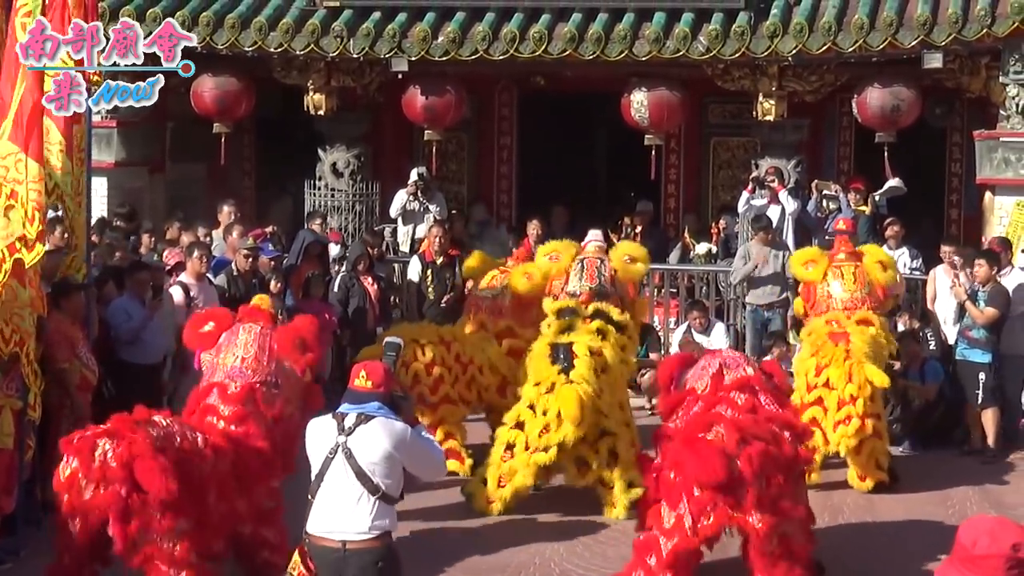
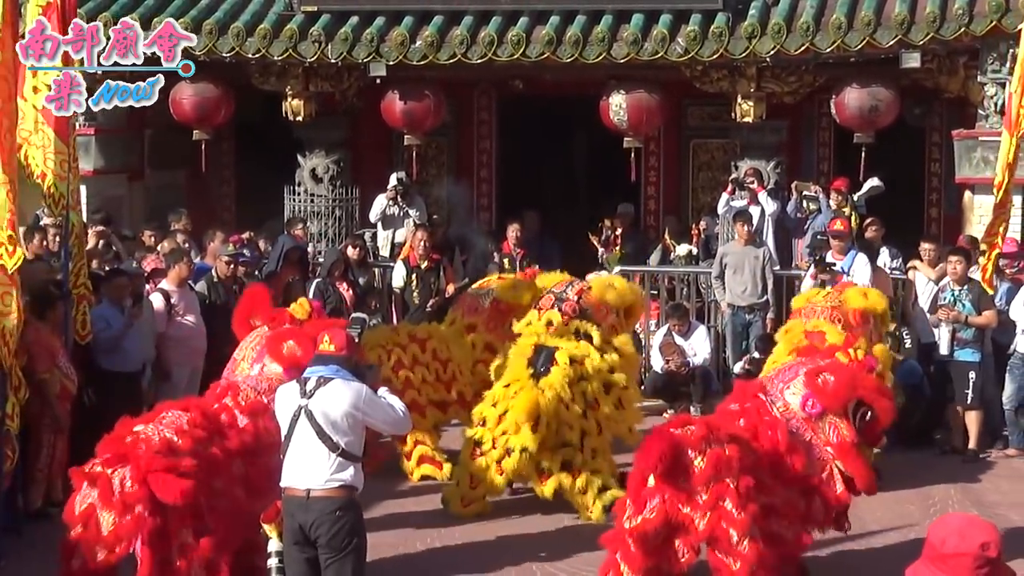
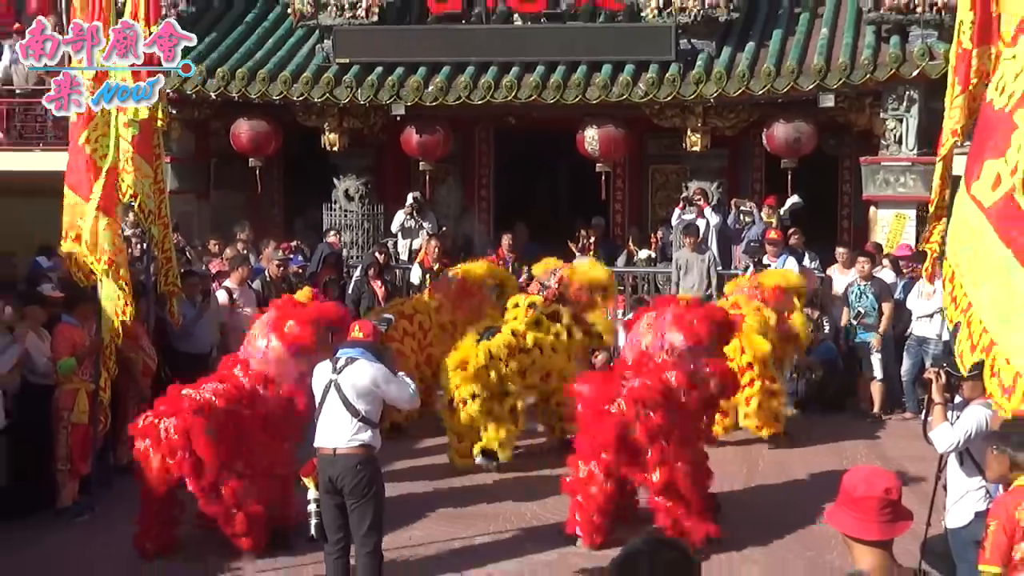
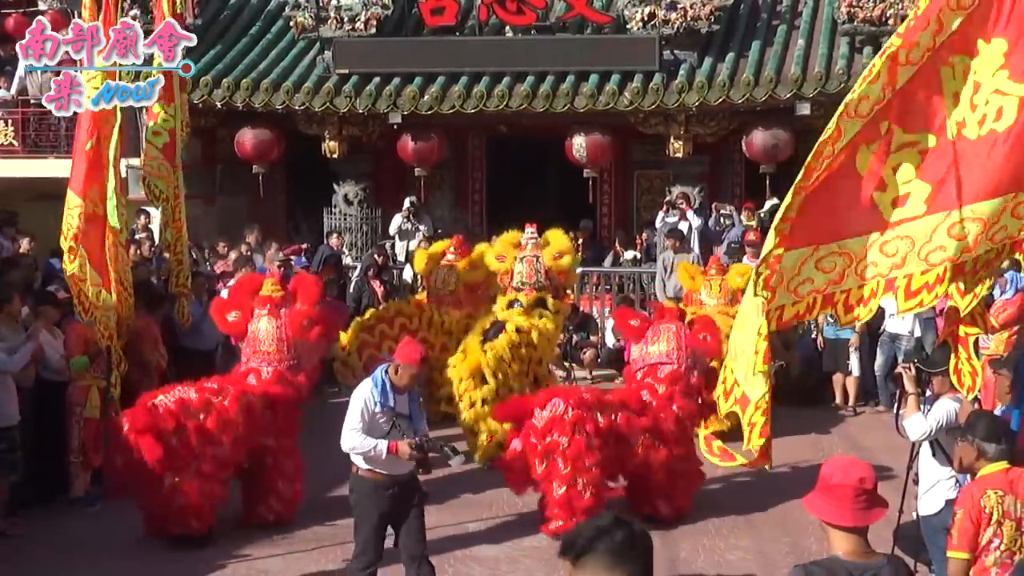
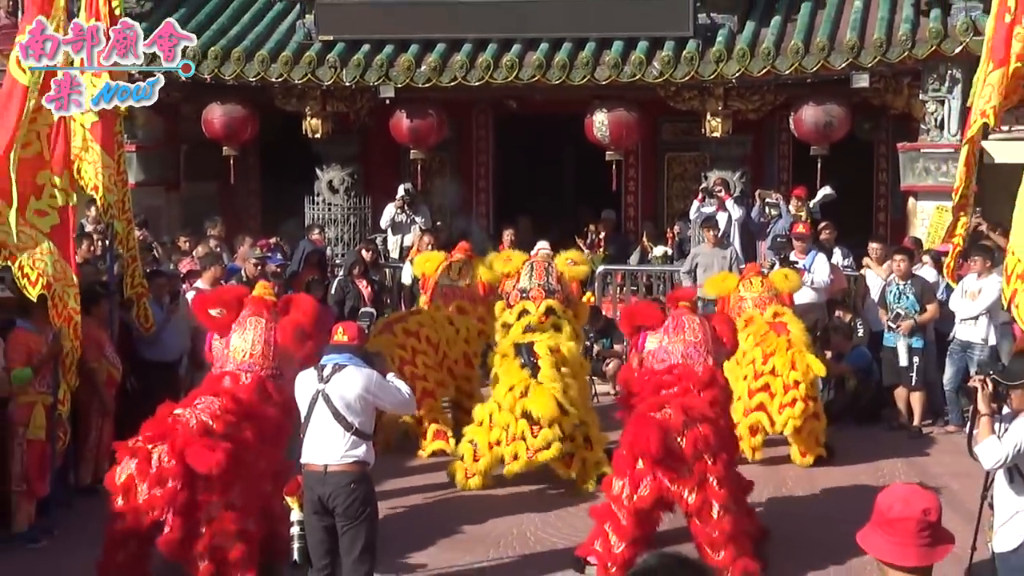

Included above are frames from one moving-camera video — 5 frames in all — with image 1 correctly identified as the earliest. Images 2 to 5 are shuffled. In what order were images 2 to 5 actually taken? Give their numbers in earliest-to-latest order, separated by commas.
2, 5, 3, 4
